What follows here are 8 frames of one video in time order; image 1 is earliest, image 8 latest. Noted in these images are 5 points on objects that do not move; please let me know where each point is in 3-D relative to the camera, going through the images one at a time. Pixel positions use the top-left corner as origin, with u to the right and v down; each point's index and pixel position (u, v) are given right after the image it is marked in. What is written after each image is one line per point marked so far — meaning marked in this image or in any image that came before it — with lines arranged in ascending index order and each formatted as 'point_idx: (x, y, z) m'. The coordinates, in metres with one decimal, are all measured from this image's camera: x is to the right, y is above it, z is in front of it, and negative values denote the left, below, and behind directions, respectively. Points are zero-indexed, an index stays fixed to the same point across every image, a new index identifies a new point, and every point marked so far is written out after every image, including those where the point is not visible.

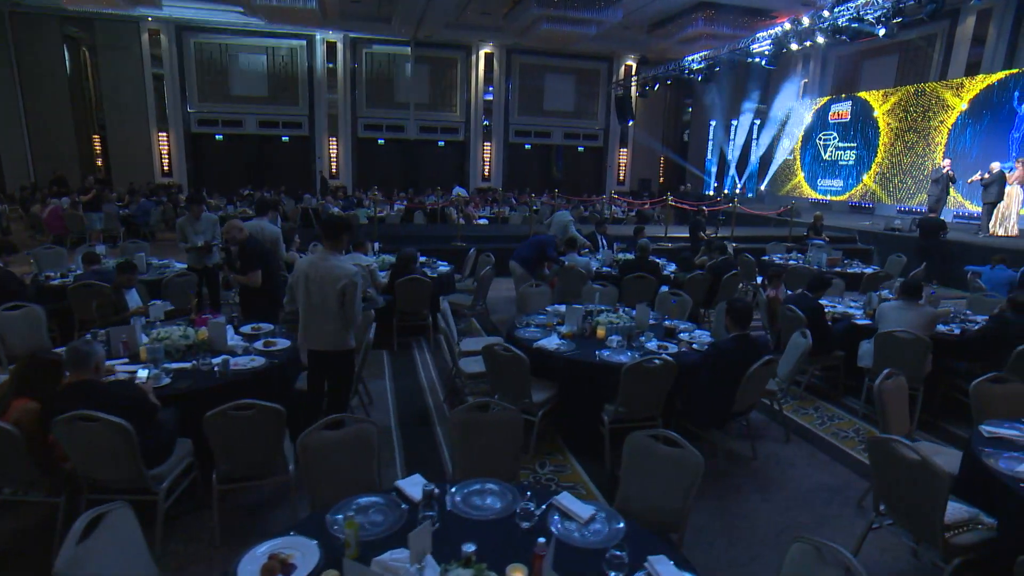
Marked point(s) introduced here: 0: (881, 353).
0: (+3.7, -0.7, +5.4) m
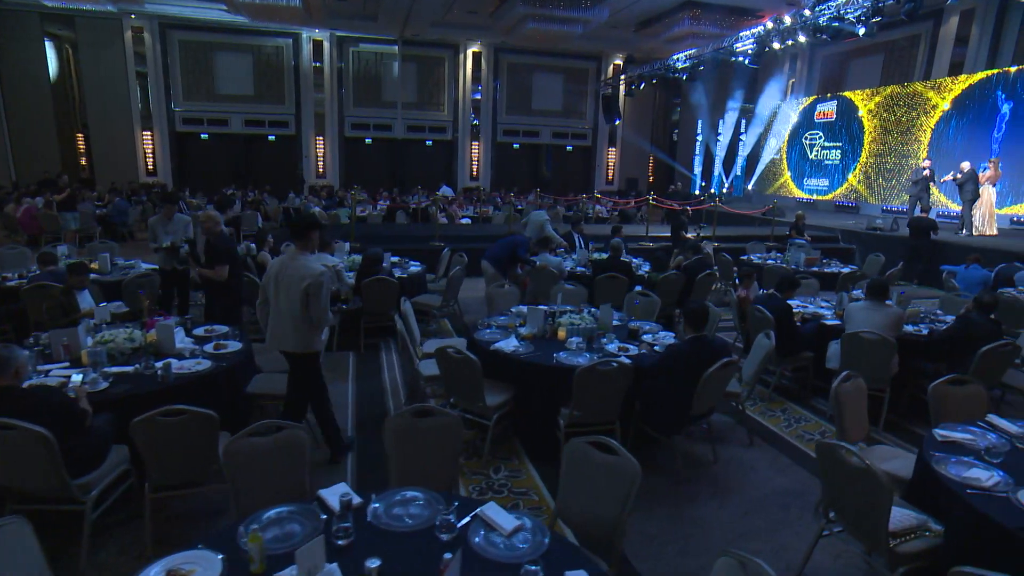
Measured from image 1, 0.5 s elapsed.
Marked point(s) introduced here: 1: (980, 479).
0: (+3.3, -0.7, +5.3) m
1: (+2.5, -1.0, +2.9) m
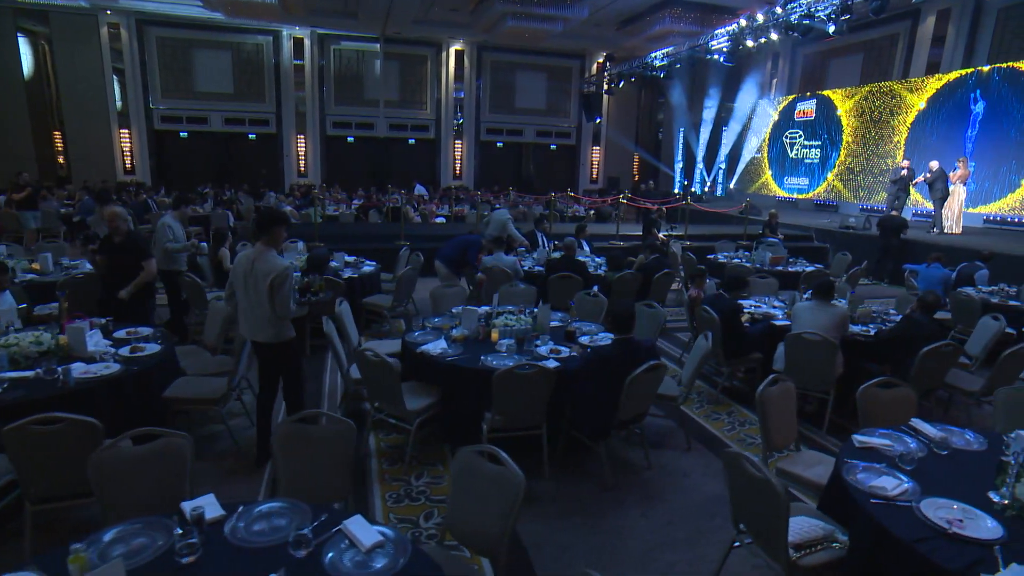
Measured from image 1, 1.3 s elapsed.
0: (+2.7, -0.7, +5.2) m
1: (+1.9, -1.0, +2.8) m
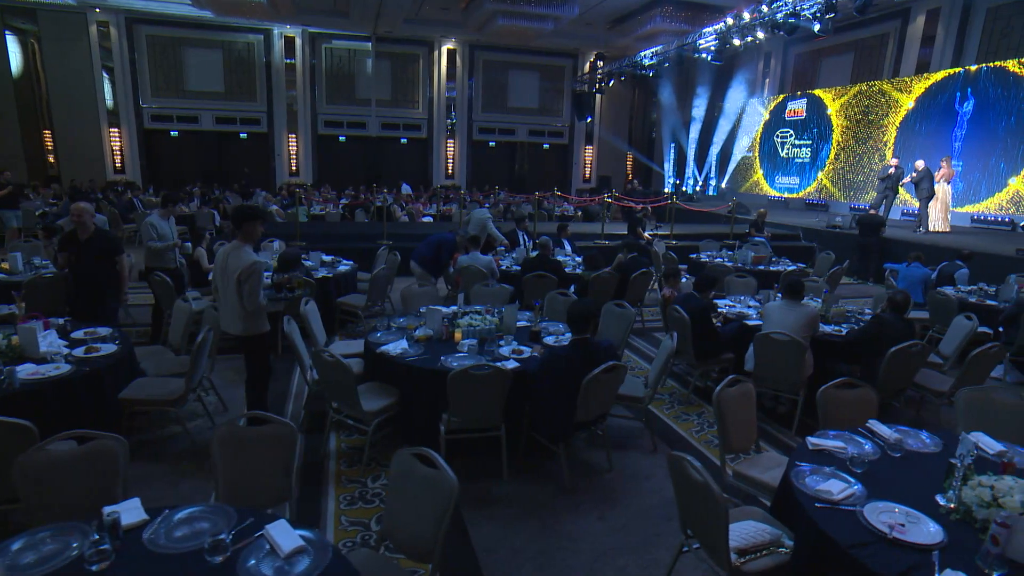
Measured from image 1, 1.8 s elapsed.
0: (+2.4, -0.7, +5.1) m
1: (+1.6, -1.0, +2.7) m
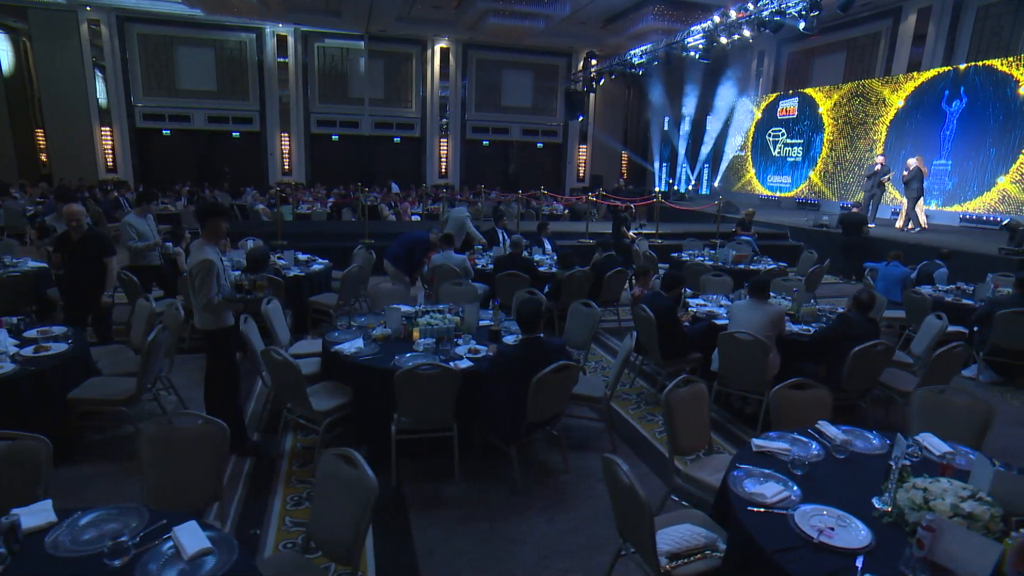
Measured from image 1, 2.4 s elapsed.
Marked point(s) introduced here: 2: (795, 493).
0: (+2.0, -0.6, +5.1) m
1: (+1.2, -1.0, +2.6) m
2: (+1.4, -1.0, +2.7) m
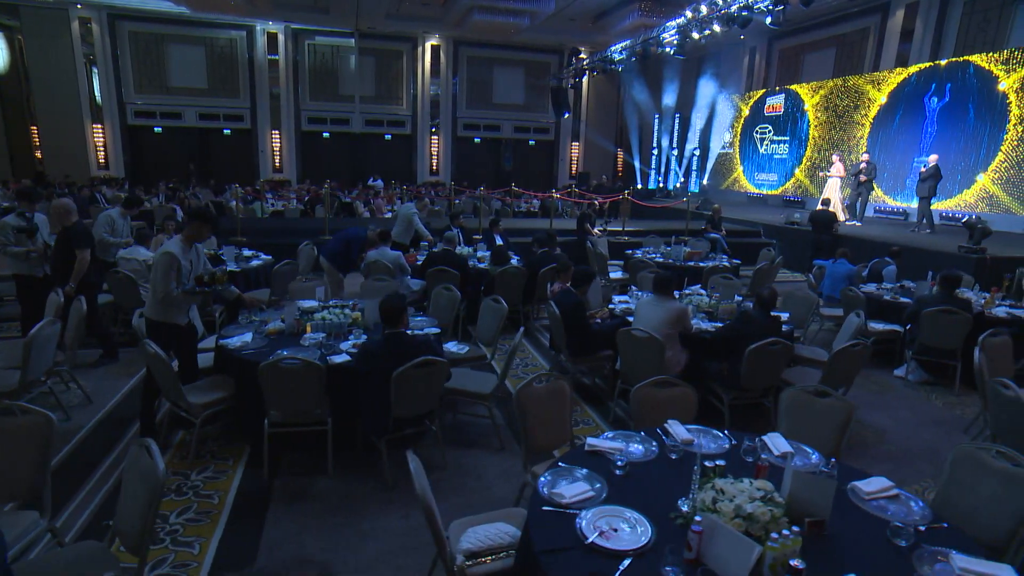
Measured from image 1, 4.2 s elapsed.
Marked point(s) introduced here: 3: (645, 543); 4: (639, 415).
0: (+1.1, -0.6, +5.0) m
1: (+0.3, -1.0, +2.6) m
2: (+0.4, -1.0, +2.6) m
3: (+0.6, -1.1, +2.3) m
4: (+0.9, -0.8, +3.6) m
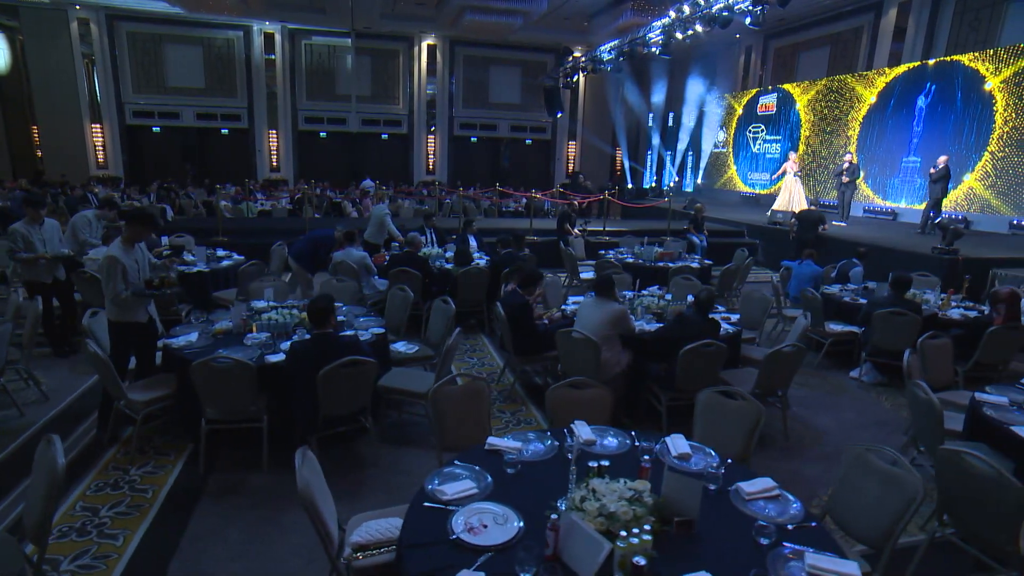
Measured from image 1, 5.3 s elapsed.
0: (+0.5, -0.6, +5.1) m
1: (-0.3, -1.0, +2.7) m
2: (-0.1, -1.0, +2.7) m
3: (0.0, -1.1, +2.3) m
4: (+0.3, -0.9, +3.7) m
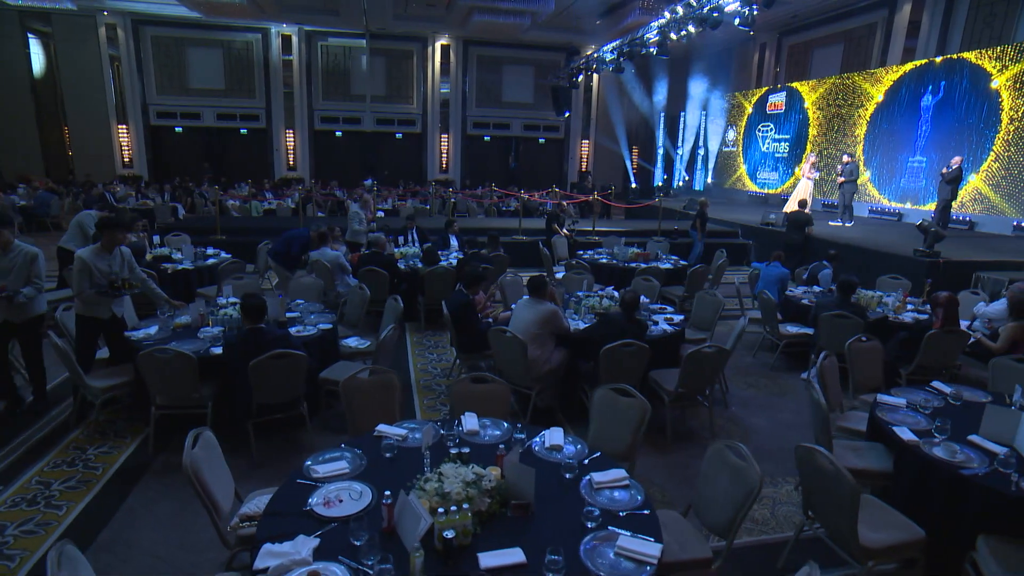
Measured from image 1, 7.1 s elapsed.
0: (-0.1, -0.6, +5.3) m
1: (-1.0, -1.0, +2.9) m
2: (-0.8, -1.0, +3.0) m
3: (-0.7, -1.1, +2.6) m
4: (-0.3, -0.9, +3.9) m
